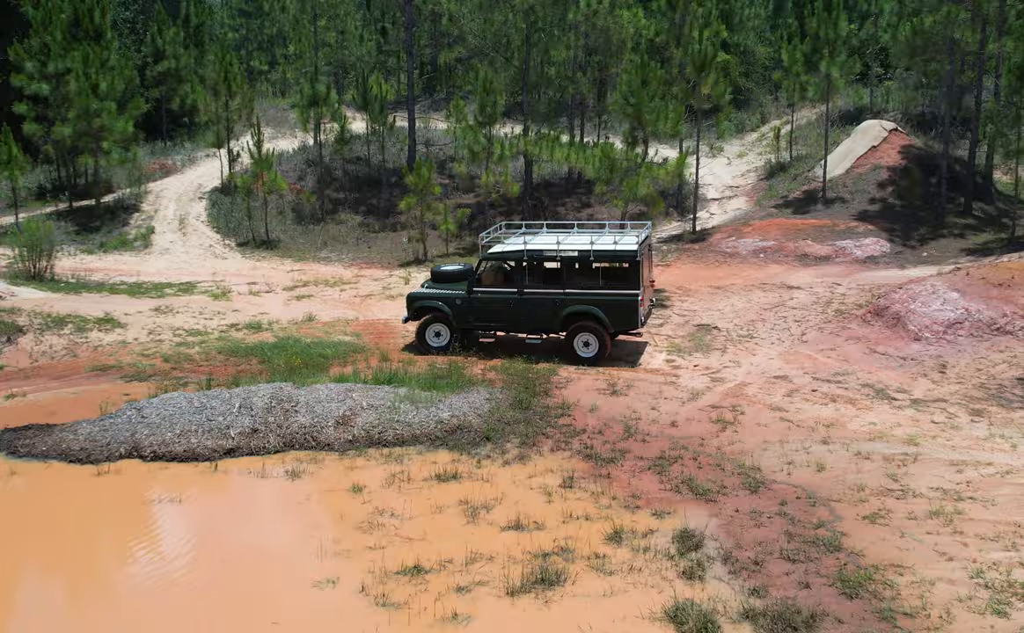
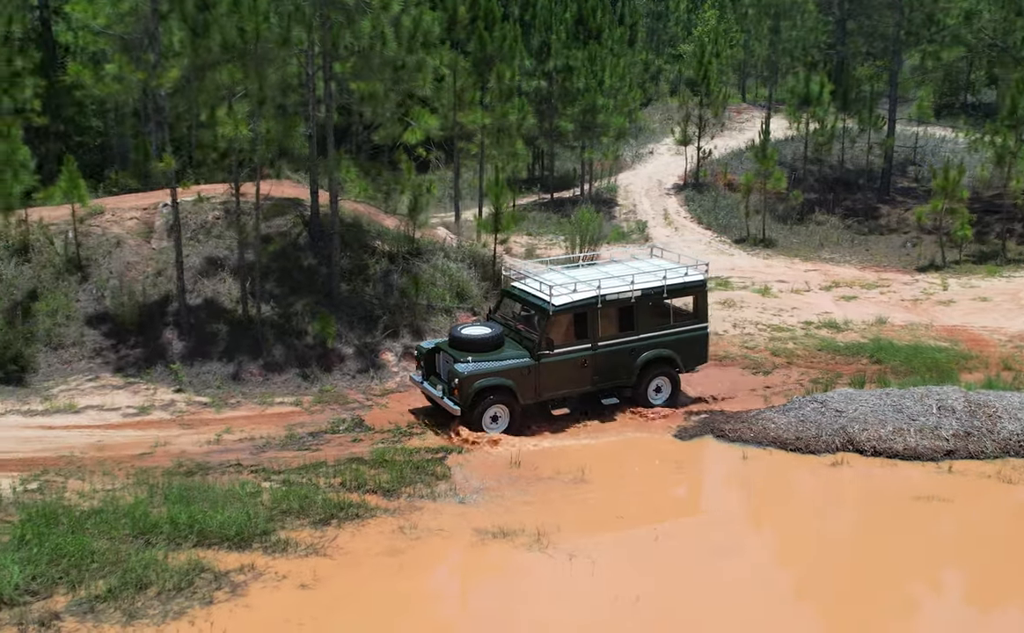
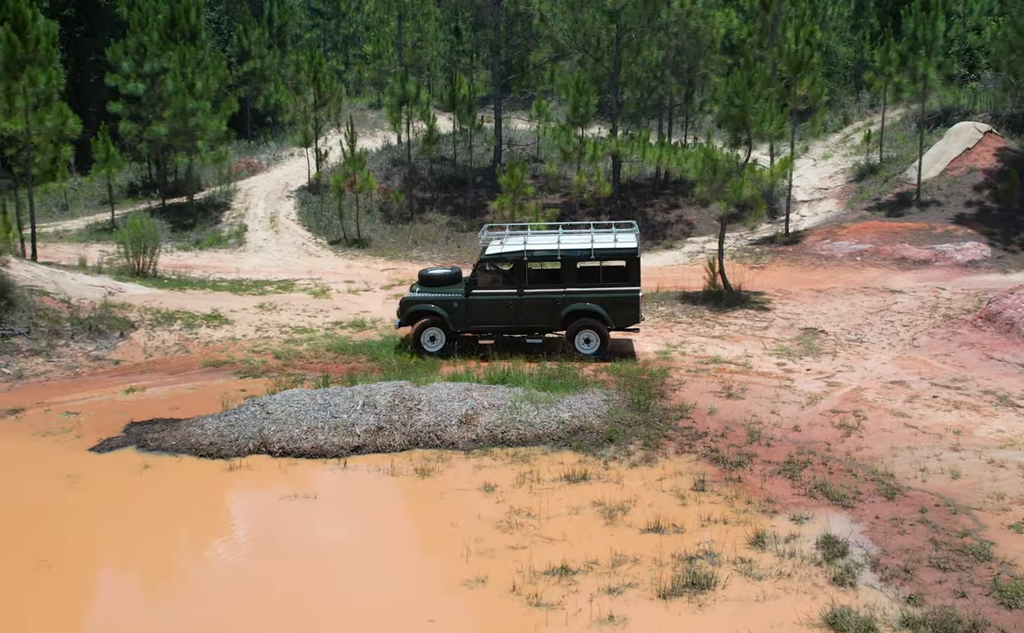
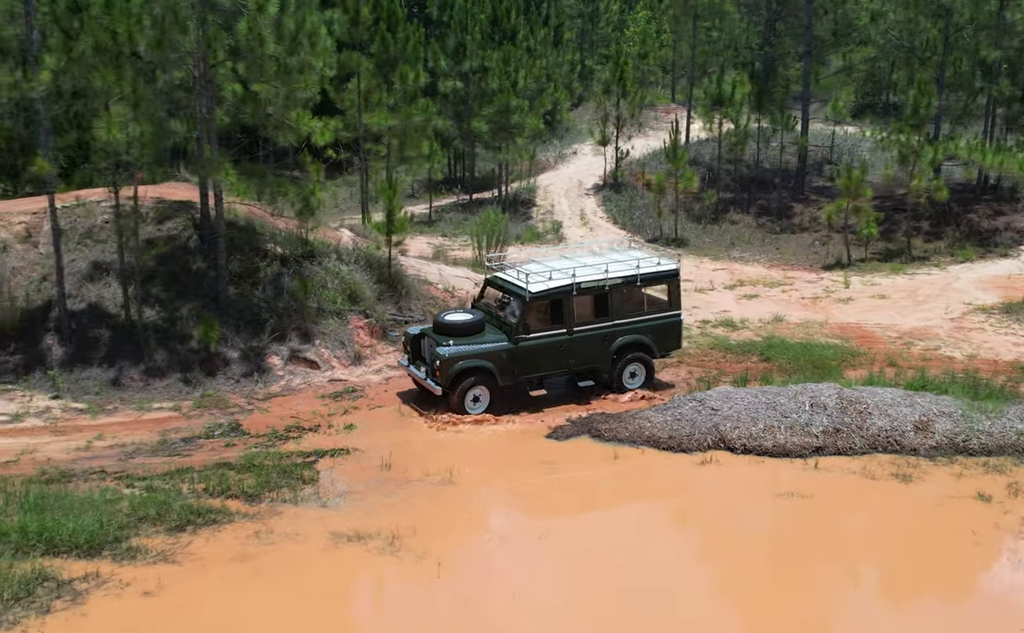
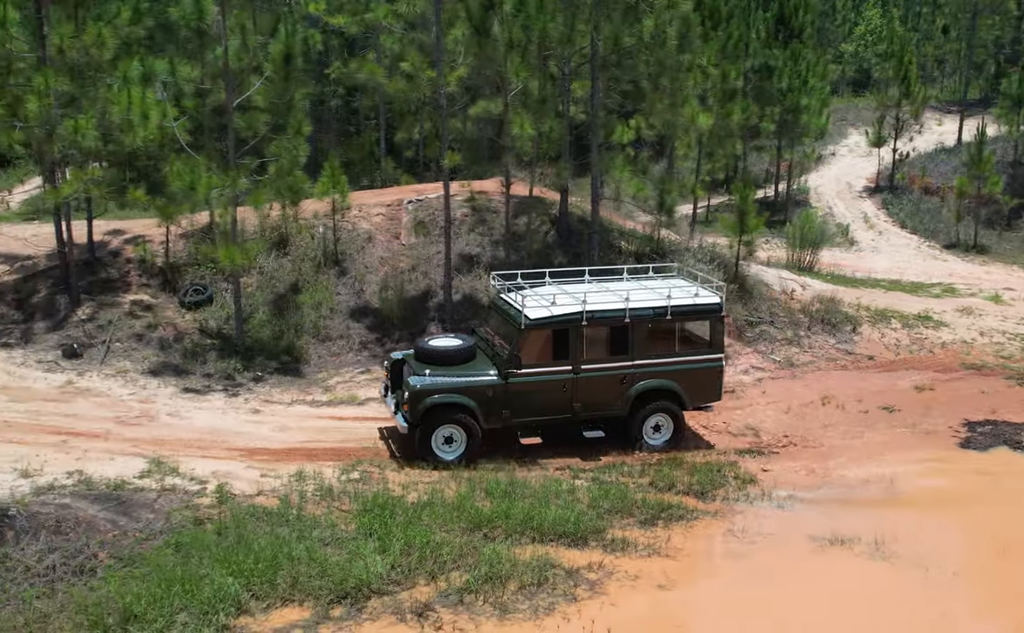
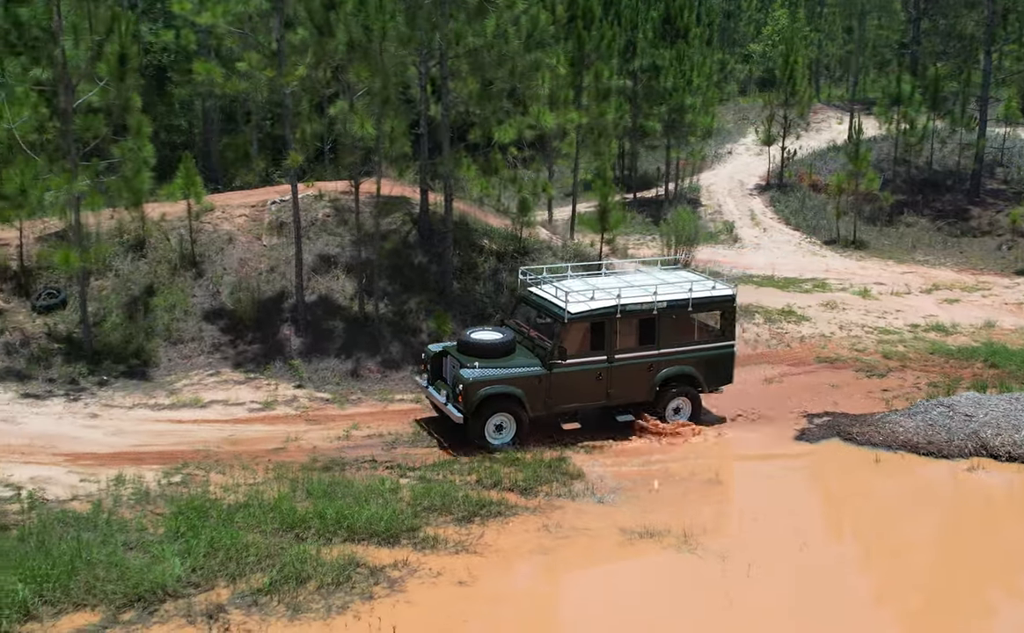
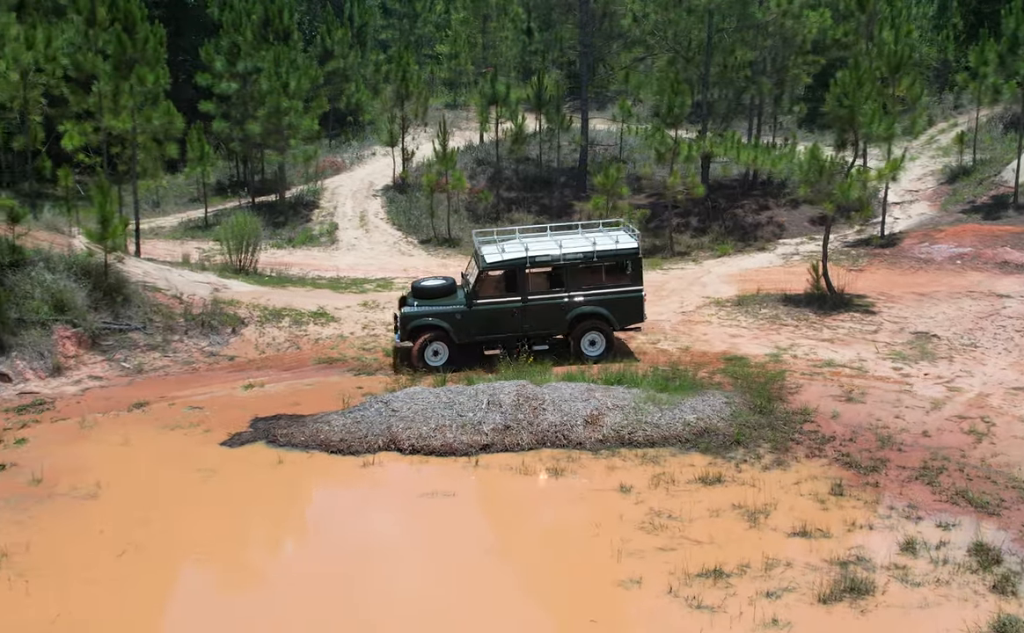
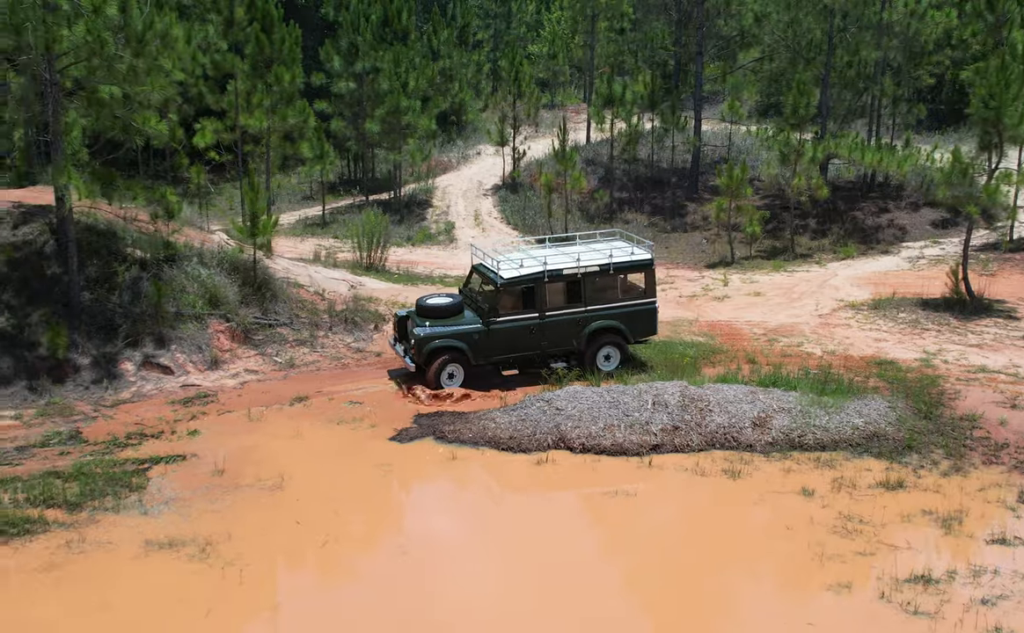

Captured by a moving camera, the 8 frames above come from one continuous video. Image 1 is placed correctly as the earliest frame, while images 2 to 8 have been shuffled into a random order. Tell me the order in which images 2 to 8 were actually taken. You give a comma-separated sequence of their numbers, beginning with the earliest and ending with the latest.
3, 7, 8, 4, 2, 6, 5
